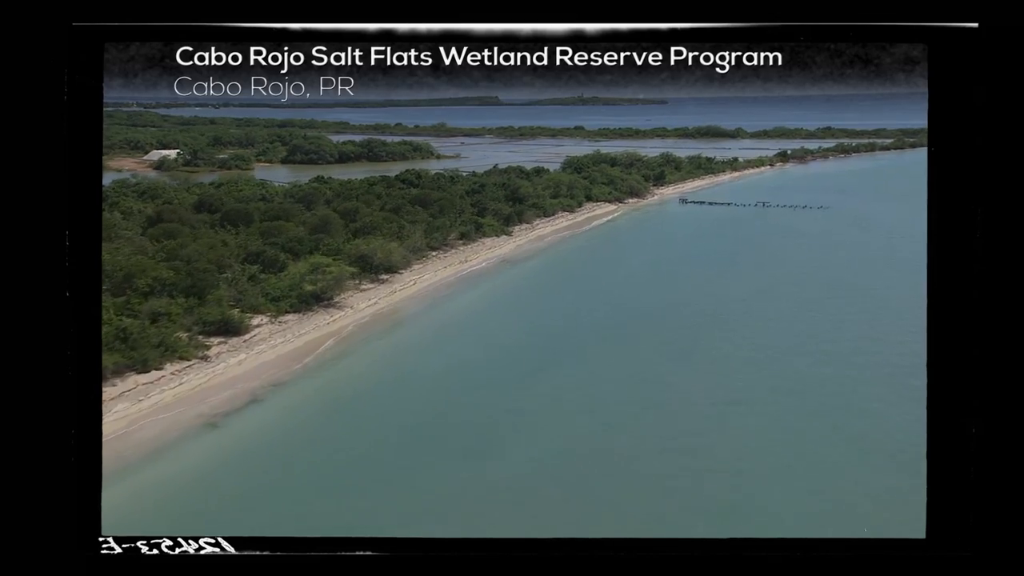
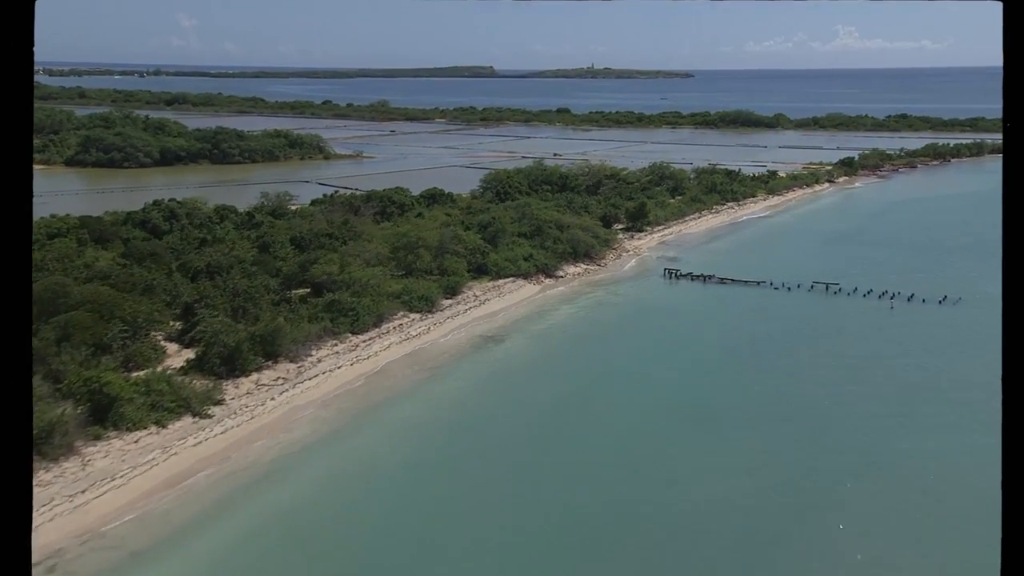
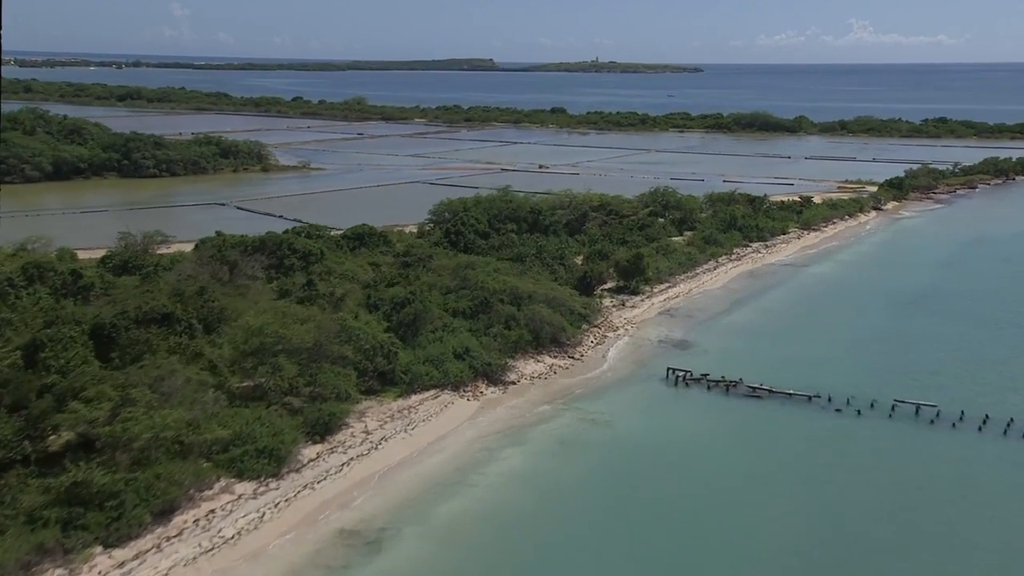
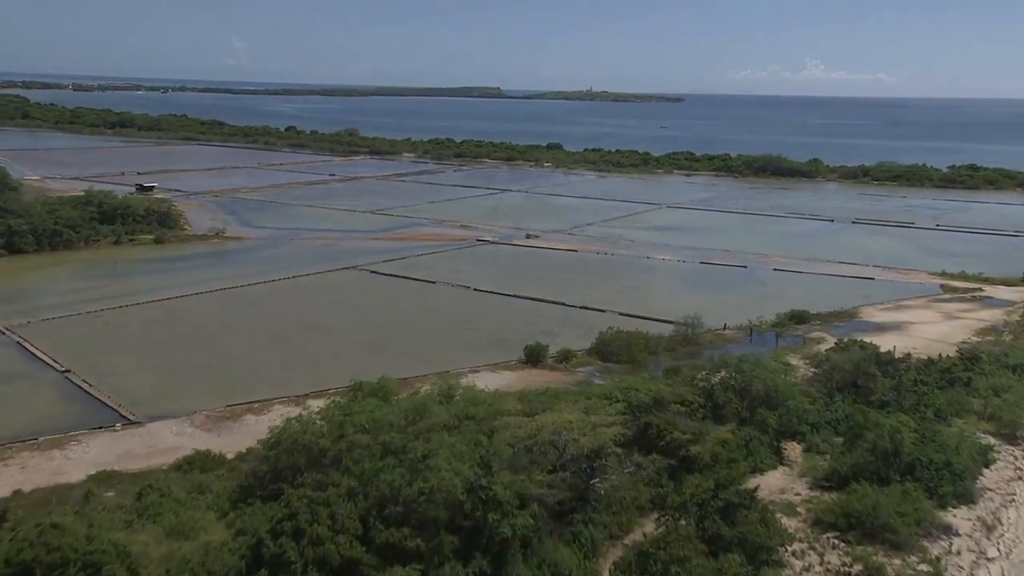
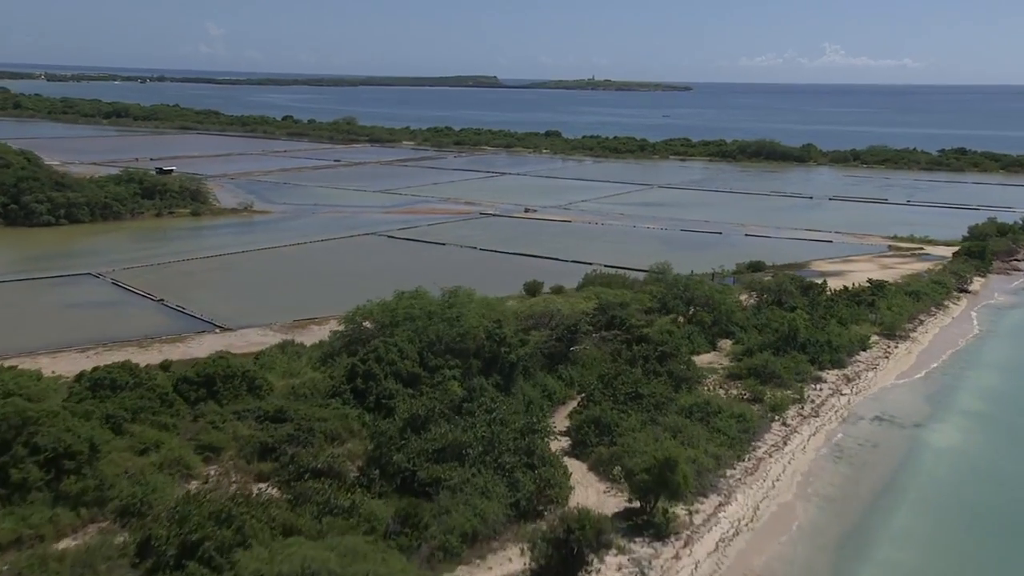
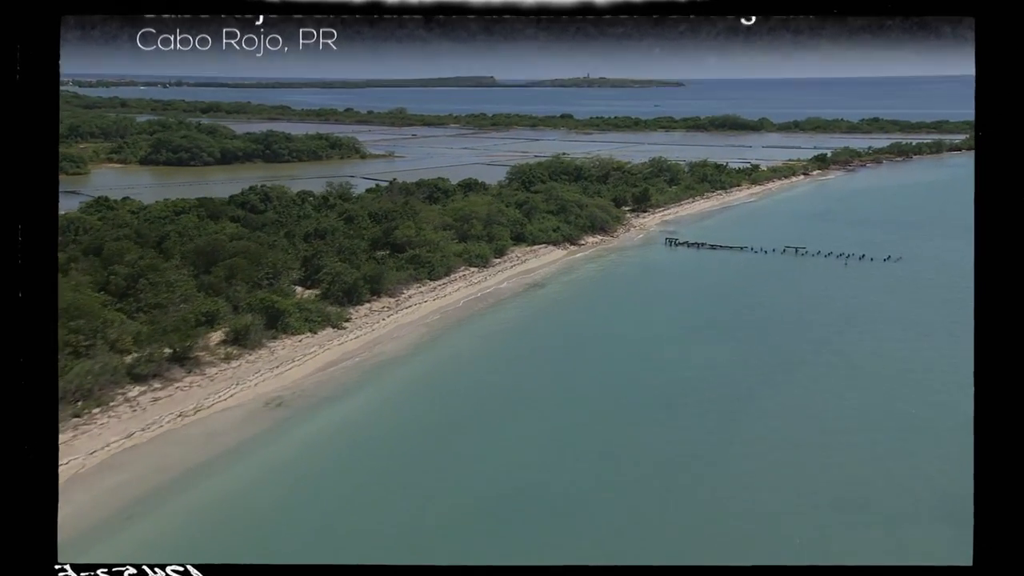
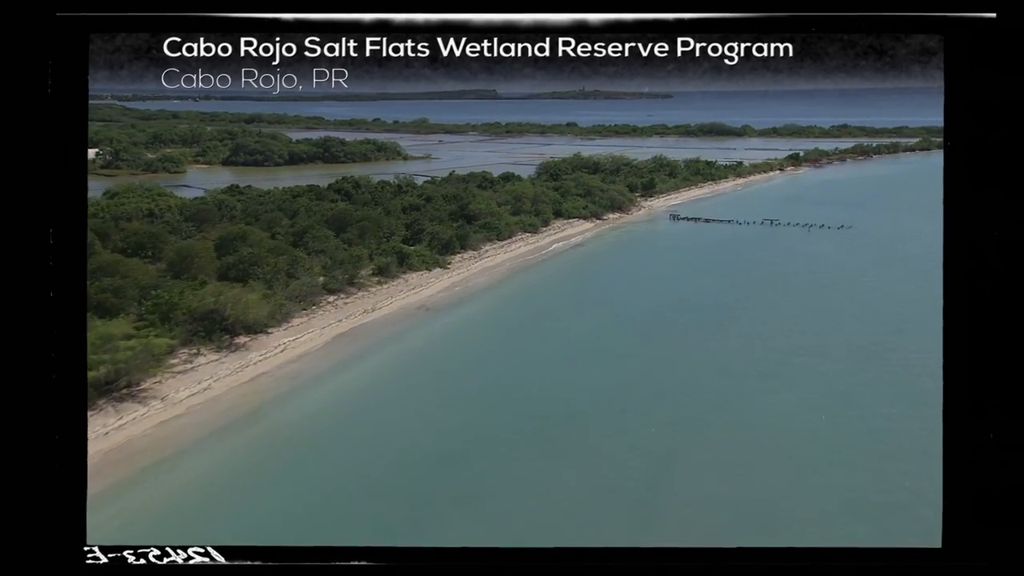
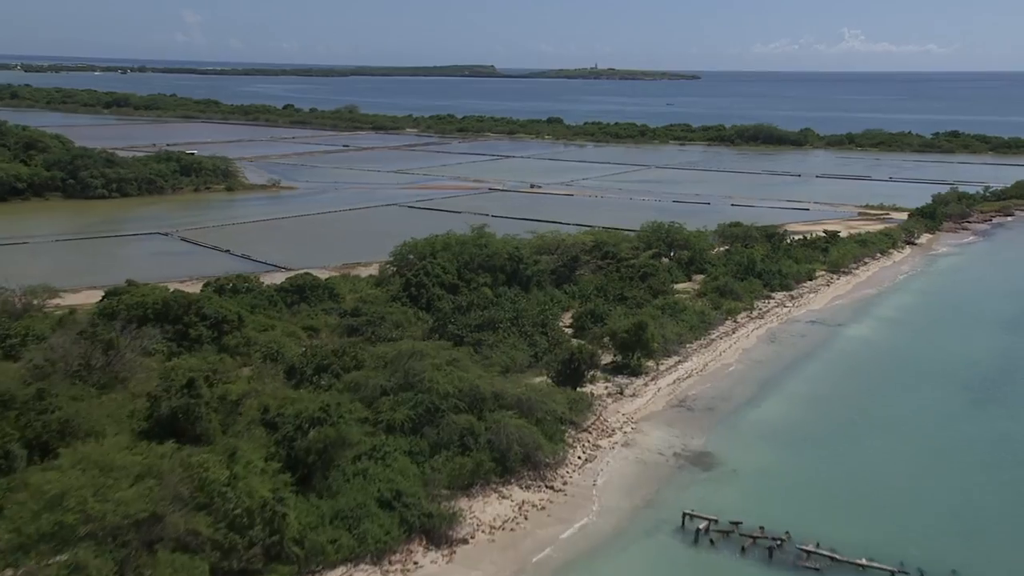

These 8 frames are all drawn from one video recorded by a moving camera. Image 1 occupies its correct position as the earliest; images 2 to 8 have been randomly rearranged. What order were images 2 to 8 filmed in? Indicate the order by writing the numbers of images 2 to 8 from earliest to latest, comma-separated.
7, 6, 2, 3, 8, 5, 4
